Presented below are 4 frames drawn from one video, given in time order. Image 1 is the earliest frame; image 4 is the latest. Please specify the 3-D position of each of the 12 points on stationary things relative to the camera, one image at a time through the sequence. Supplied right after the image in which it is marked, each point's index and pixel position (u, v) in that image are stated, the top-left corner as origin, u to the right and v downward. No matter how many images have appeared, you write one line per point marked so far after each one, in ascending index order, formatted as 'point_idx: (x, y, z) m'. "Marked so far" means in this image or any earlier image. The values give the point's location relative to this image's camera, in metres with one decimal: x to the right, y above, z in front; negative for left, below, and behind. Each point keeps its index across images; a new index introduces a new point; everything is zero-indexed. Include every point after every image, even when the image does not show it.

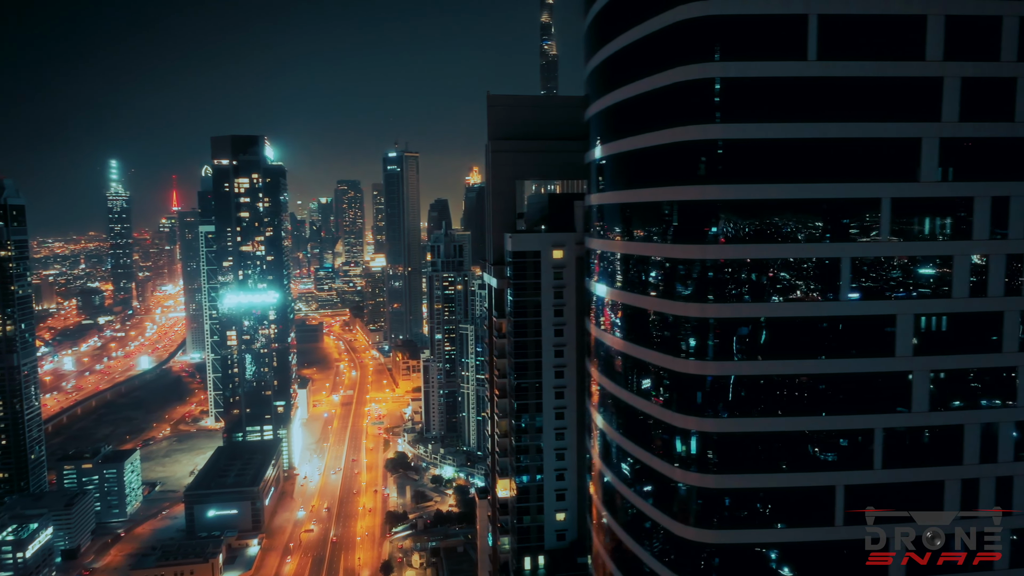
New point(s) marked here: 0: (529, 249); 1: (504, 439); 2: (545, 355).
0: (+0.4, +0.6, +9.7) m
1: (-0.1, -2.7, +10.7) m
2: (+0.7, -1.1, +10.0) m
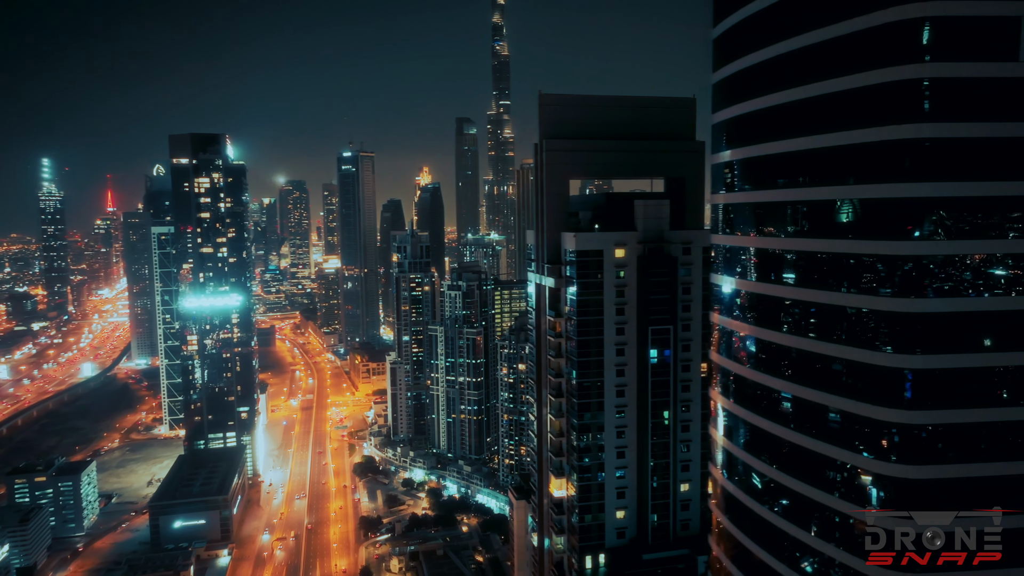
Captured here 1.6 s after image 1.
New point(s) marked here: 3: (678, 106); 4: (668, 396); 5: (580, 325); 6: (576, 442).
0: (+1.4, +0.7, +9.7) m
1: (+0.9, -2.7, +10.7) m
2: (+1.6, -1.1, +10.0) m
3: (+3.1, +3.4, +11.1) m
4: (+2.7, -1.9, +10.1) m
5: (+1.2, -0.6, +9.9) m
6: (+1.1, -2.6, +10.0) m
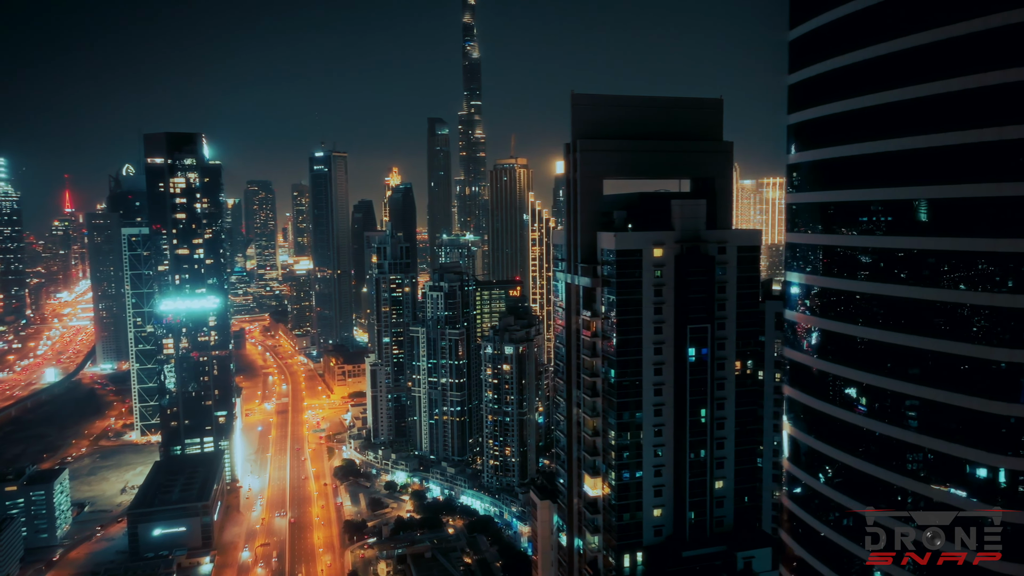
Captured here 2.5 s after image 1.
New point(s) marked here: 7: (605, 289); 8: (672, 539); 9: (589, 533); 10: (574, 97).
0: (+2.0, +0.7, +9.8) m
1: (+1.5, -2.7, +10.7) m
2: (+2.3, -1.1, +10.1) m
3: (+3.7, +3.4, +11.2) m
4: (+3.3, -1.8, +10.2) m
5: (+1.8, -0.6, +9.9) m
6: (+1.8, -2.6, +10.0) m
7: (+1.6, 0.0, +10.2) m
8: (+2.8, -4.4, +10.2) m
9: (+1.4, -4.5, +10.8) m
10: (+1.1, +3.5, +10.7) m
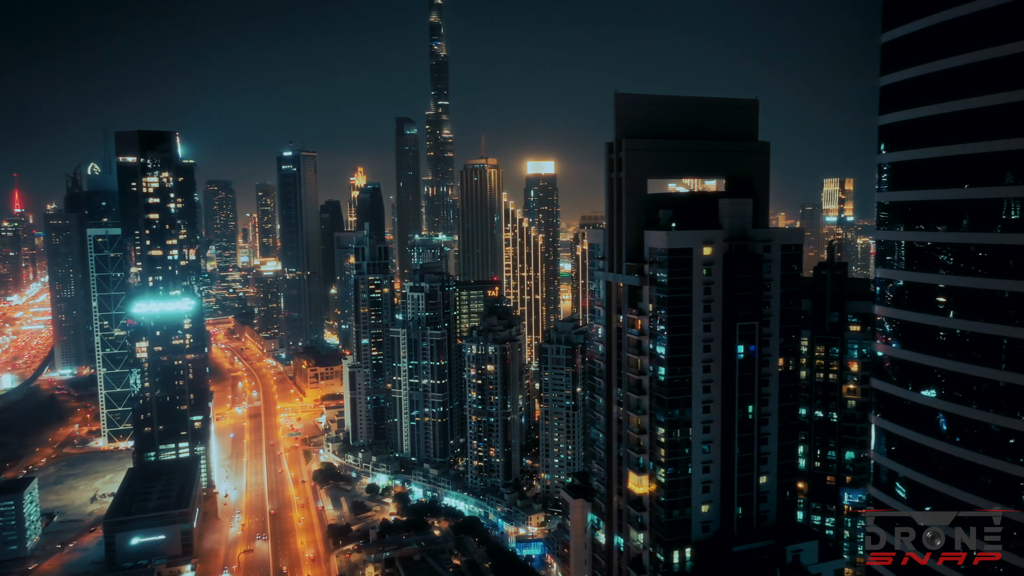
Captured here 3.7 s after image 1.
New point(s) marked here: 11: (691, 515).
0: (+2.8, +0.7, +9.9) m
1: (+2.3, -2.7, +10.8) m
2: (+3.1, -1.1, +10.1) m
3: (+4.4, +3.5, +11.3) m
4: (+4.1, -1.8, +10.3) m
5: (+2.6, -0.6, +10.0) m
6: (+2.6, -2.6, +10.1) m
7: (+2.4, 0.0, +10.3) m
8: (+3.6, -4.3, +10.3) m
9: (+2.2, -4.5, +10.9) m
10: (+1.9, +3.5, +10.7) m
11: (+3.0, -3.9, +10.3) m
